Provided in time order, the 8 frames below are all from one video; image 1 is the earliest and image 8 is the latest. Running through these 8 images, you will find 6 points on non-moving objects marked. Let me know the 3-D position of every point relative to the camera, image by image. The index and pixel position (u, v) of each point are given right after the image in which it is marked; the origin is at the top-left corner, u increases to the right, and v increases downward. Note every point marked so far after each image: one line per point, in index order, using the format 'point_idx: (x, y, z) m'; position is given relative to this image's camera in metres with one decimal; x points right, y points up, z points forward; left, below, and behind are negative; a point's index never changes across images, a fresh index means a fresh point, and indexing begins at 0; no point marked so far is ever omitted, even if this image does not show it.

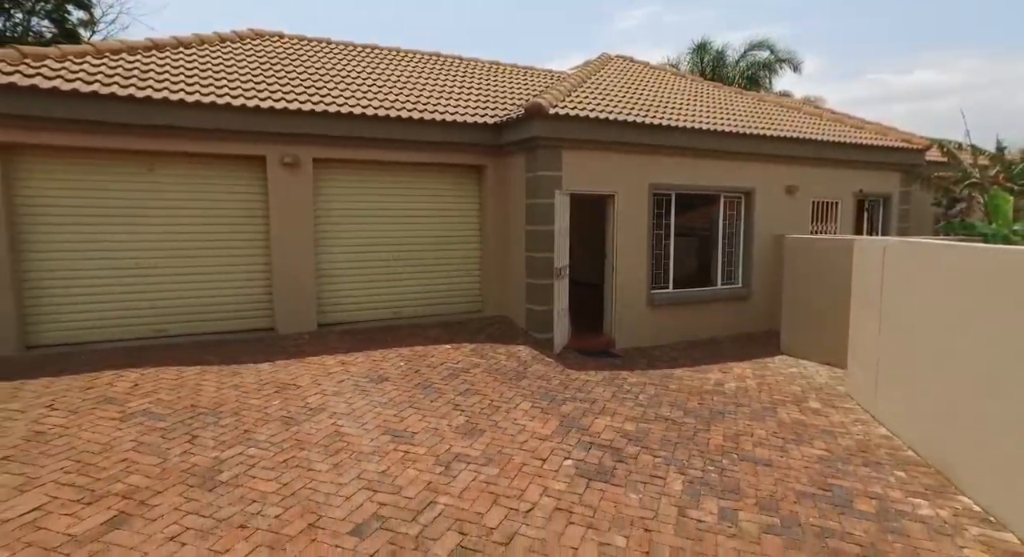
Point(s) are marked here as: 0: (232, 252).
0: (-3.9, +0.4, +8.3) m
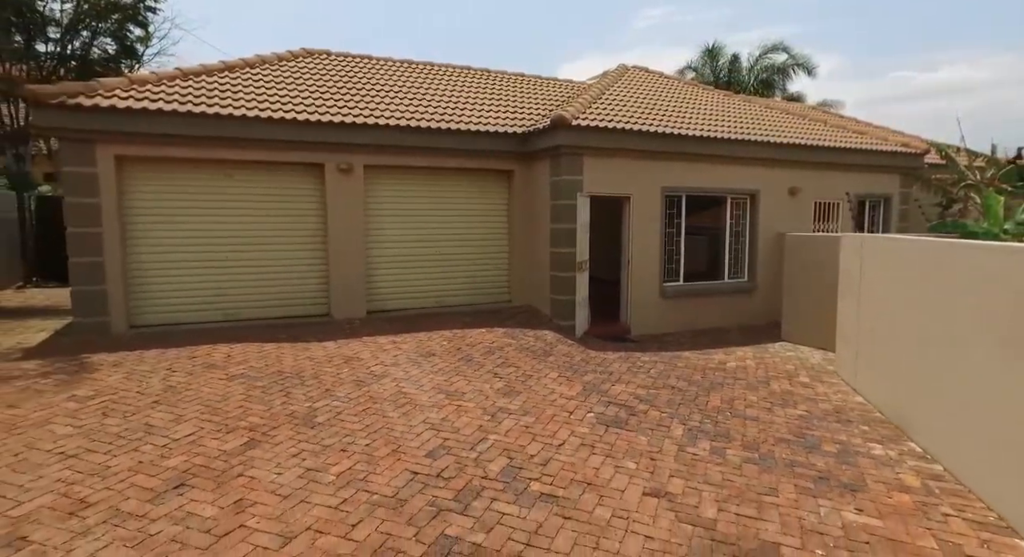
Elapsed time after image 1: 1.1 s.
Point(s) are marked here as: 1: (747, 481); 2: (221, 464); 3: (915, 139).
0: (-3.5, +0.5, +9.6) m
1: (+1.8, -1.5, +4.6) m
2: (-2.2, -1.4, +4.6) m
3: (+10.2, +3.5, +14.8) m
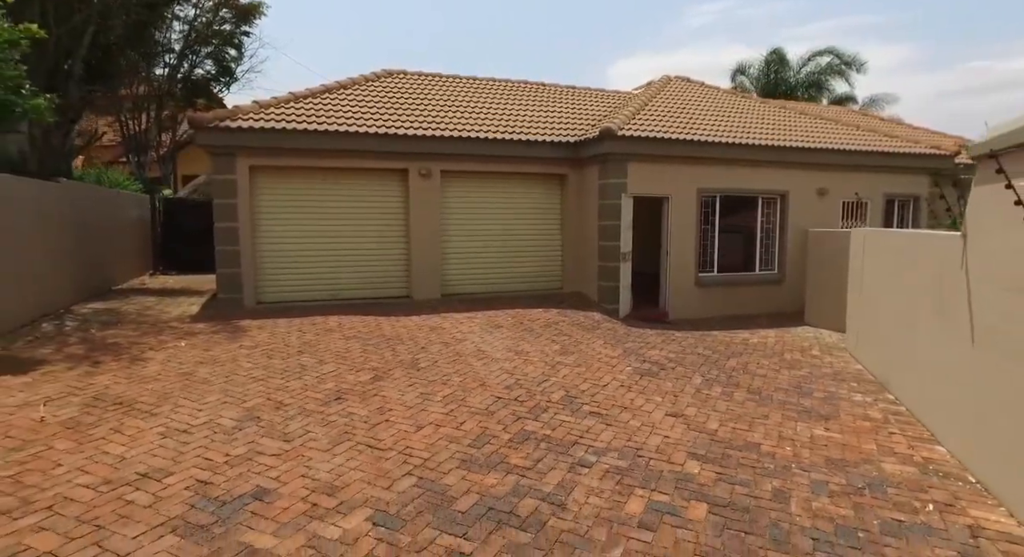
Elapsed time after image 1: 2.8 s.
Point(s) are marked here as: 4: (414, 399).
0: (-2.4, +0.8, +11.5) m
1: (+2.4, -1.3, +6.1) m
2: (-1.6, -1.1, +6.4) m
3: (+11.6, +3.7, +15.7) m
4: (-1.0, -1.2, +6.1) m
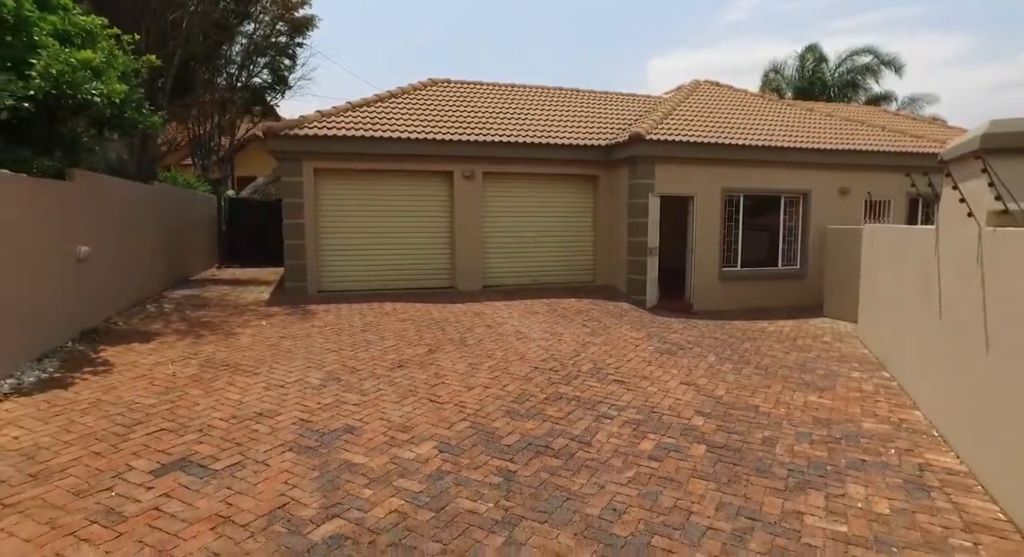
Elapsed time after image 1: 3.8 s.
0: (-1.7, +1.0, +12.7) m
1: (+2.9, -1.2, +7.1) m
2: (-1.2, -1.0, +7.6) m
3: (+12.6, +3.7, +16.0) m
4: (-0.6, -1.1, +7.2) m
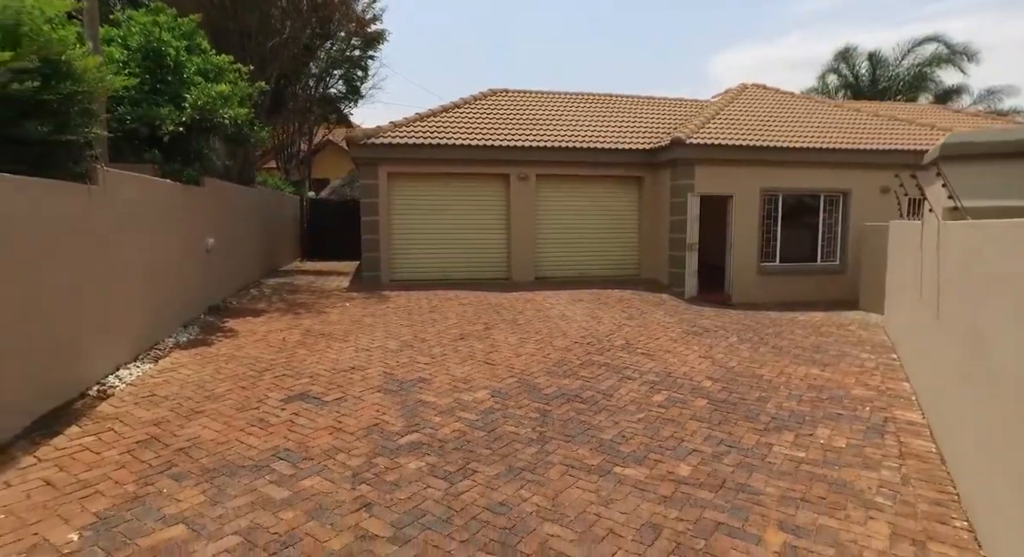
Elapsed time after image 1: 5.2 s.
0: (-0.5, +1.1, +14.1) m
1: (+3.4, -1.0, +8.1) m
2: (-0.5, -0.8, +9.0) m
3: (+14.0, +3.8, +16.0) m
4: (0.0, -0.9, +8.6) m
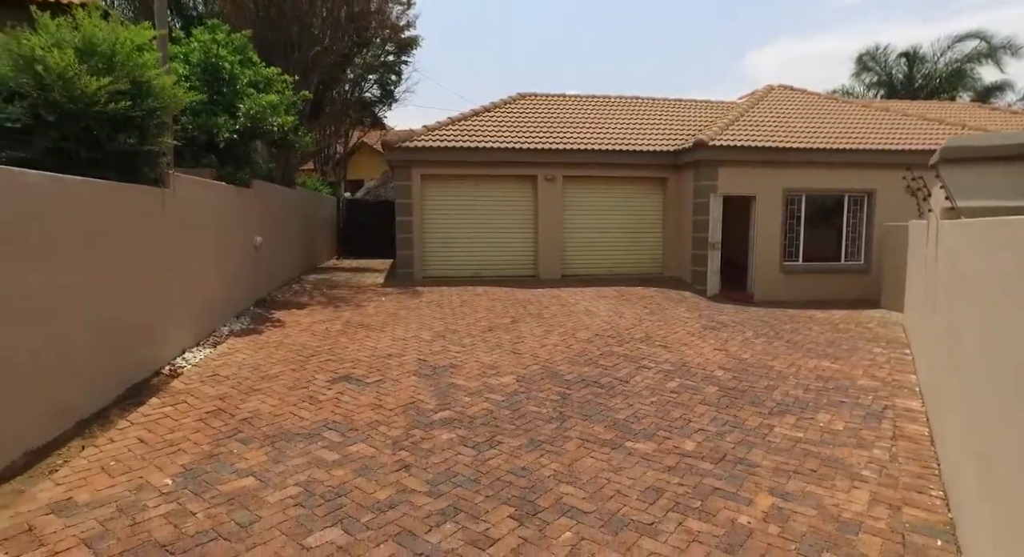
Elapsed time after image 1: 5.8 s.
0: (+0.2, +1.2, +14.7) m
1: (+3.8, -1.0, +8.4) m
2: (-0.1, -0.7, +9.5) m
3: (+14.8, +3.8, +15.9) m
4: (+0.4, -0.8, +9.1) m
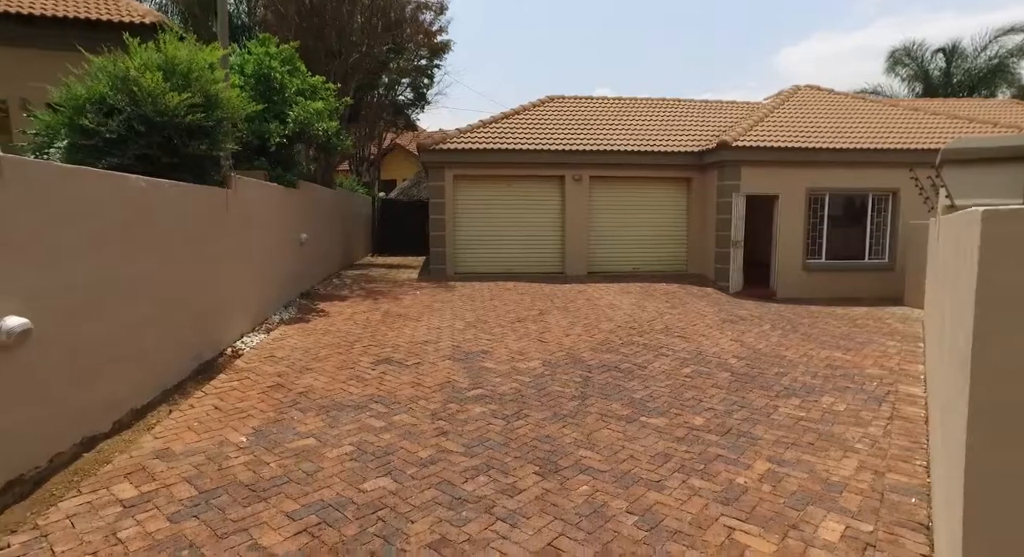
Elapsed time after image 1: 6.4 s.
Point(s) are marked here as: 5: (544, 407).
0: (+0.9, +1.3, +15.3) m
1: (+4.2, -0.9, +8.8) m
2: (+0.3, -0.6, +10.1) m
3: (+15.6, +3.8, +15.7) m
4: (+0.9, -0.7, +9.7) m
5: (+0.3, -1.3, +5.9) m
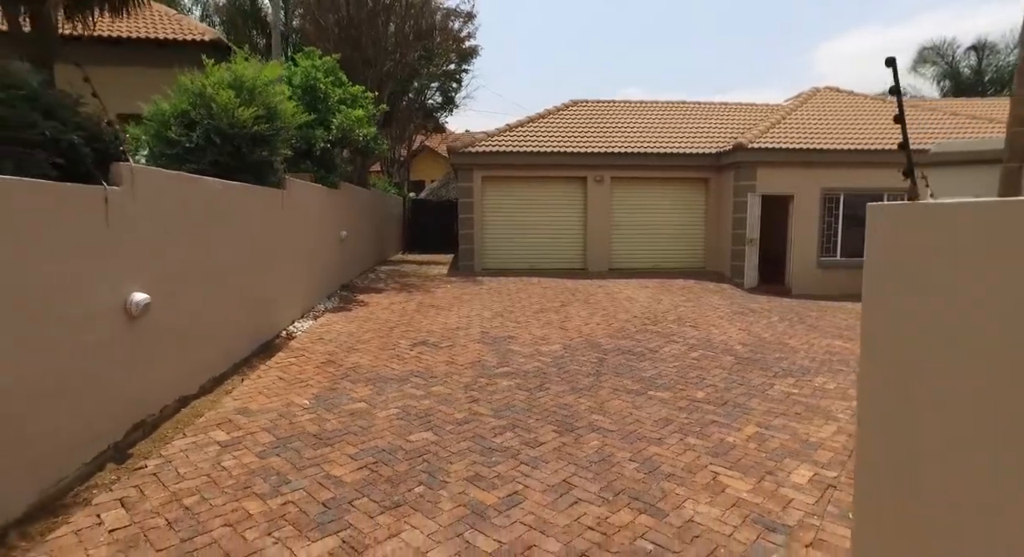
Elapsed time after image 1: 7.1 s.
0: (+1.5, +1.4, +16.0) m
1: (+4.6, -0.8, +9.4) m
2: (+0.8, -0.5, +10.9) m
3: (+16.3, +3.8, +15.9) m
4: (+1.3, -0.6, +10.4) m
5: (+0.6, -1.2, +6.7) m
